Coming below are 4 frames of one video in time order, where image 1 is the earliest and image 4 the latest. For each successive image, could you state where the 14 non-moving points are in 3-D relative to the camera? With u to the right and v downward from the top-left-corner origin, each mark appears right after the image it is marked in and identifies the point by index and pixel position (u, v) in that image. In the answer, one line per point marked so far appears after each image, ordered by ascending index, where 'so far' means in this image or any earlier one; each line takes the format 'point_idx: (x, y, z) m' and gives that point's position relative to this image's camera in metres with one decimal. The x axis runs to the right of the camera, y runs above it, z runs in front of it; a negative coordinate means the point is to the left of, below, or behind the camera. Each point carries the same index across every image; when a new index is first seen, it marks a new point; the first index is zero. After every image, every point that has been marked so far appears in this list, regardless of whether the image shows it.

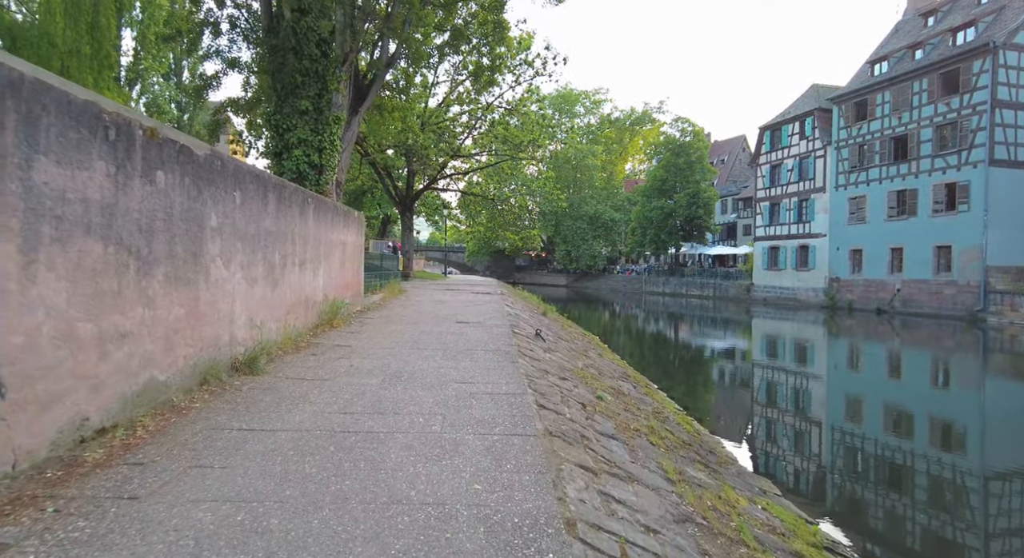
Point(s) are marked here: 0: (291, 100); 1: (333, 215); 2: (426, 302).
0: (-4.6, +3.7, +11.5) m
1: (-2.4, +0.9, +7.5) m
2: (-1.8, -0.5, +11.5) m
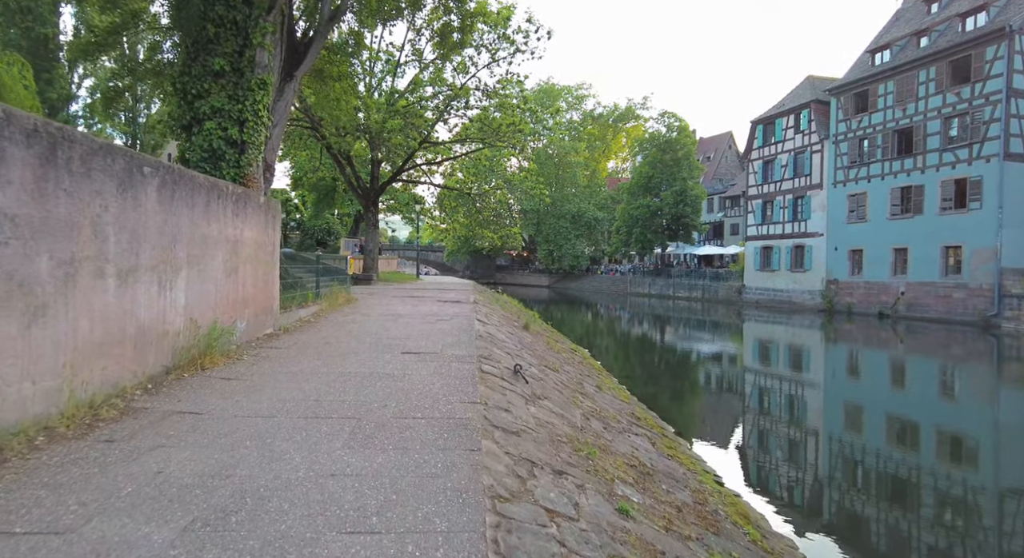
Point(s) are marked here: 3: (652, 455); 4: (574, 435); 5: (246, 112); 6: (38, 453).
0: (-5.0, +3.6, +8.9) m
1: (-2.7, +0.7, +5.1) m
2: (-2.2, -0.6, +9.0) m
3: (+1.3, -1.7, +5.2) m
4: (+0.5, -1.3, +4.5) m
5: (-4.4, +2.8, +9.2) m
6: (-2.4, -0.9, +2.8) m
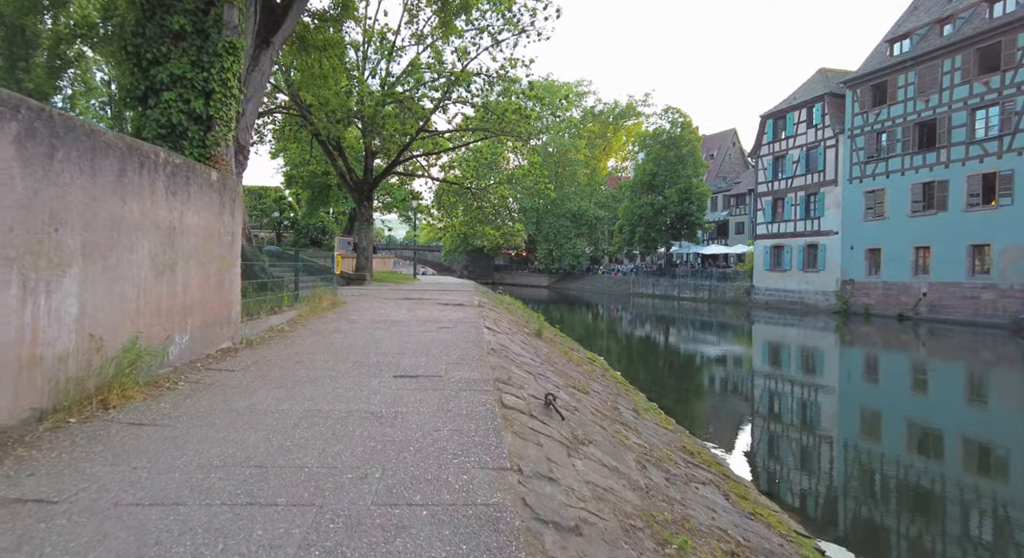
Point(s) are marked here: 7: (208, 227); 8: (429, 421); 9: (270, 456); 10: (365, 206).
0: (-4.8, +3.6, +7.5) m
1: (-2.5, +0.7, +3.6) m
2: (-2.0, -0.6, +7.6) m
3: (+1.5, -1.7, +3.8) m
4: (+0.7, -1.3, +3.1) m
5: (-4.2, +2.8, +7.8) m
6: (-2.2, -0.9, +1.4) m
7: (-2.6, +0.5, +4.8) m
8: (-0.5, -0.9, +3.3) m
9: (-1.2, -0.9, +2.8) m
10: (-5.3, +2.6, +20.0) m
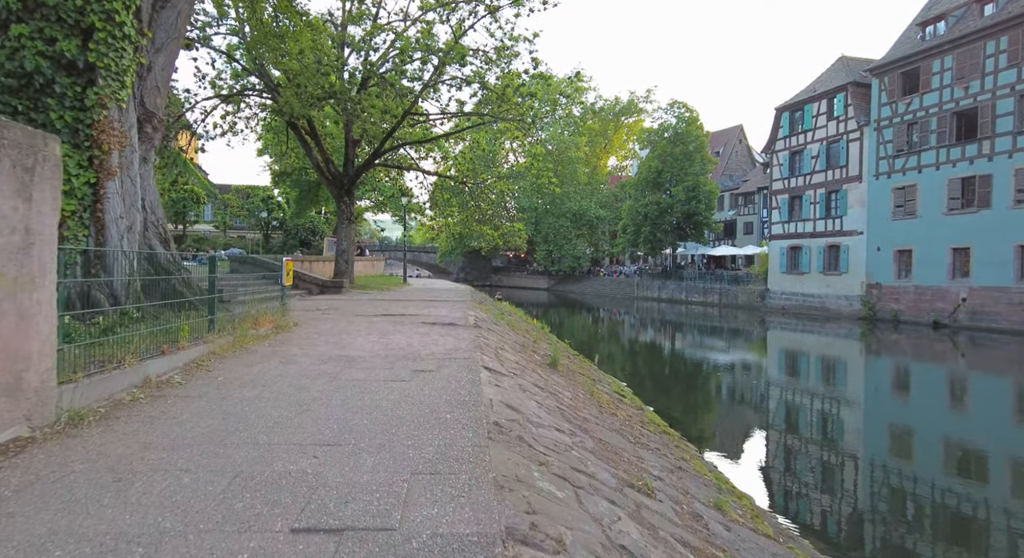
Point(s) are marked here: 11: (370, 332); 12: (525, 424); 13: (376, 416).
0: (-4.7, +3.4, +5.1) m
1: (-2.4, +0.6, +1.3) m
2: (-1.9, -0.8, +5.2) m
3: (+1.7, -1.8, +1.5) m
4: (+0.9, -1.4, +0.7) m
5: (-4.1, +2.6, +5.4) m
6: (-2.0, -1.0, -1.0) m
7: (-2.5, +0.3, +2.4) m
8: (-0.4, -1.0, +1.0) m
9: (-1.1, -1.0, +0.4) m
10: (-5.2, +2.4, +17.6) m
11: (-1.8, -0.7, +7.5) m
12: (+0.1, -1.0, +3.8) m
13: (-0.9, -0.9, +3.6) m
